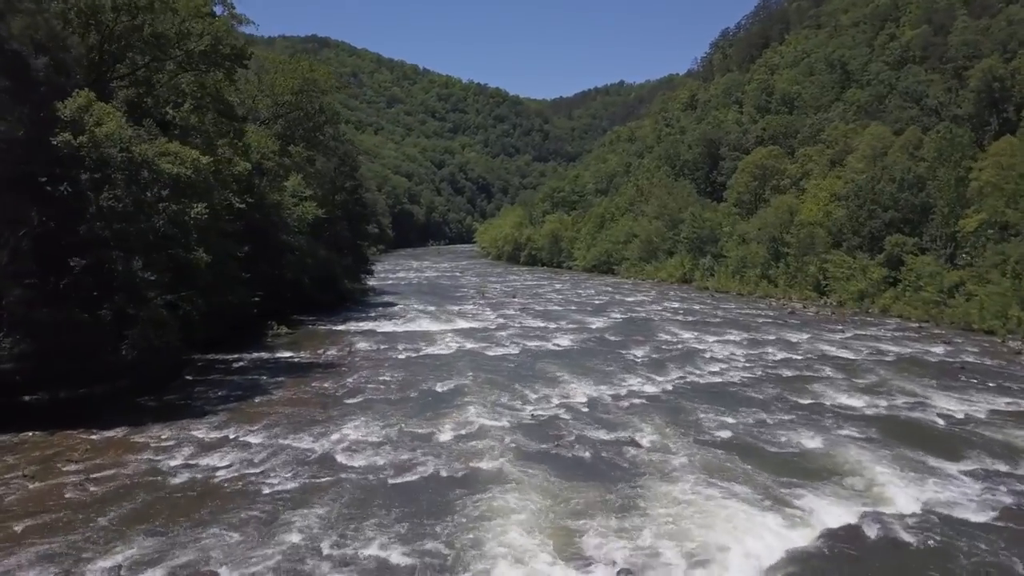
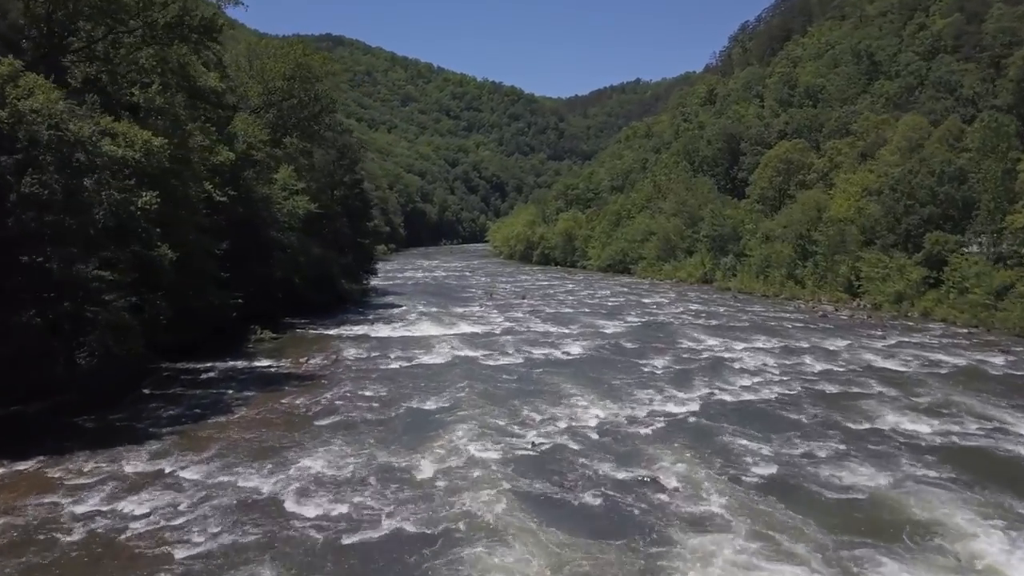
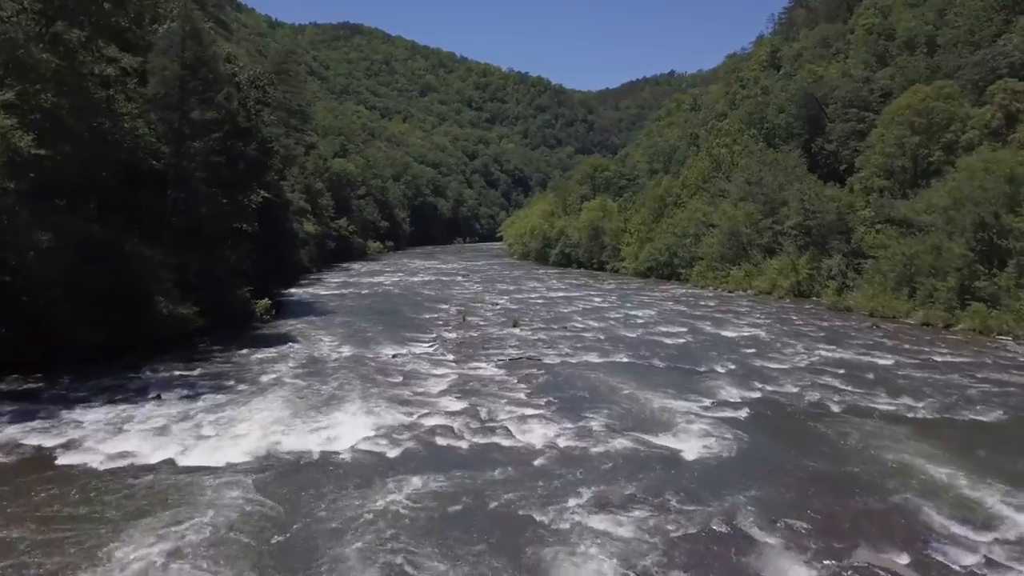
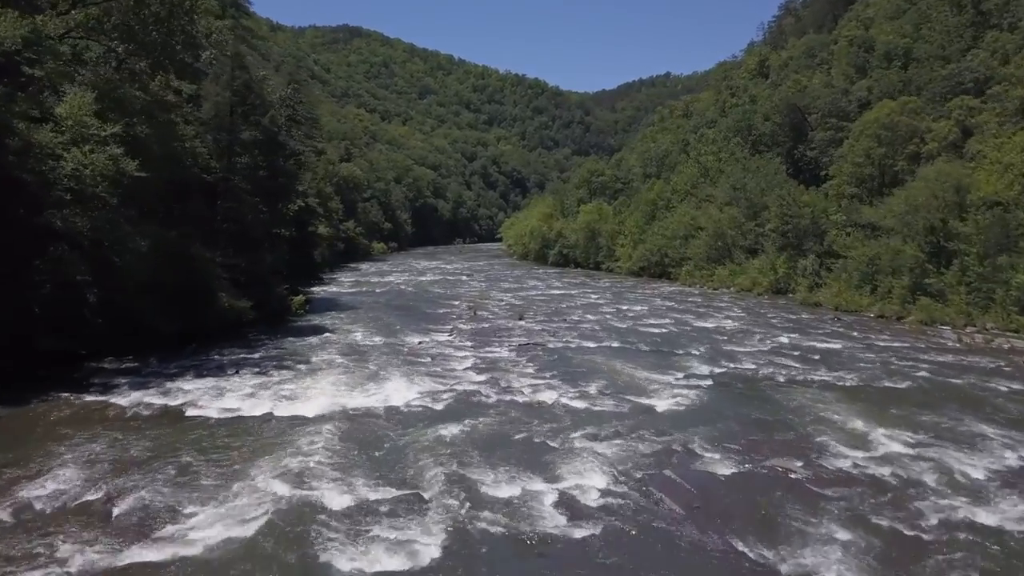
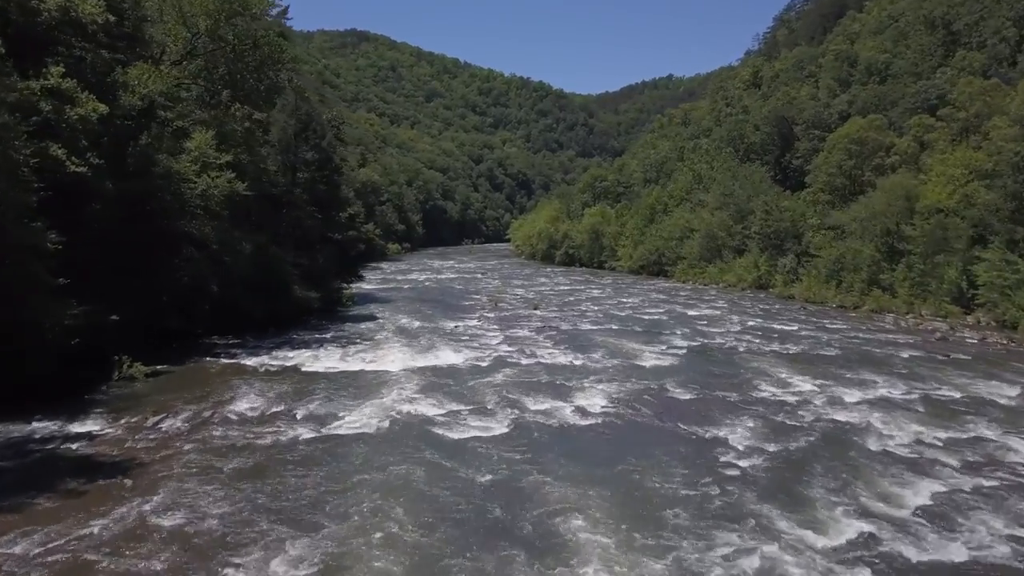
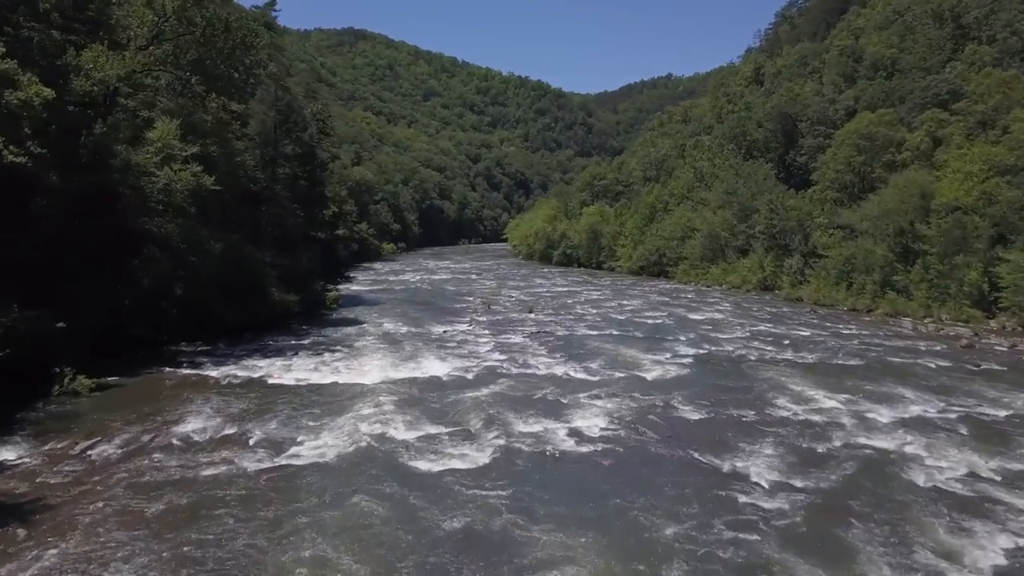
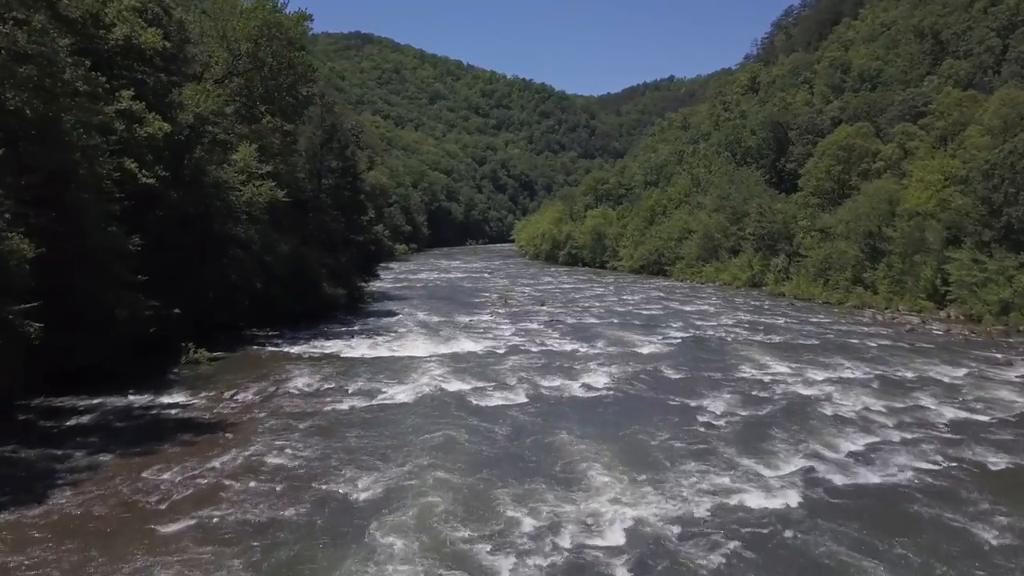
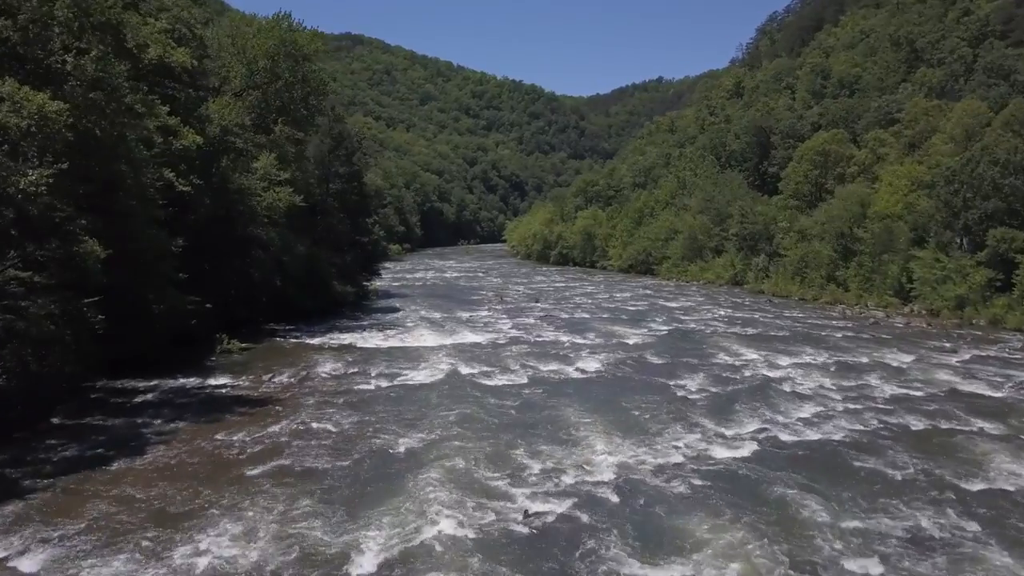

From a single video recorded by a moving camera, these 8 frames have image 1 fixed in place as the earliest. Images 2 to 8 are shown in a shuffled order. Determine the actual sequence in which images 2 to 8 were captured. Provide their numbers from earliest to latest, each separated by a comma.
2, 8, 7, 5, 6, 4, 3
